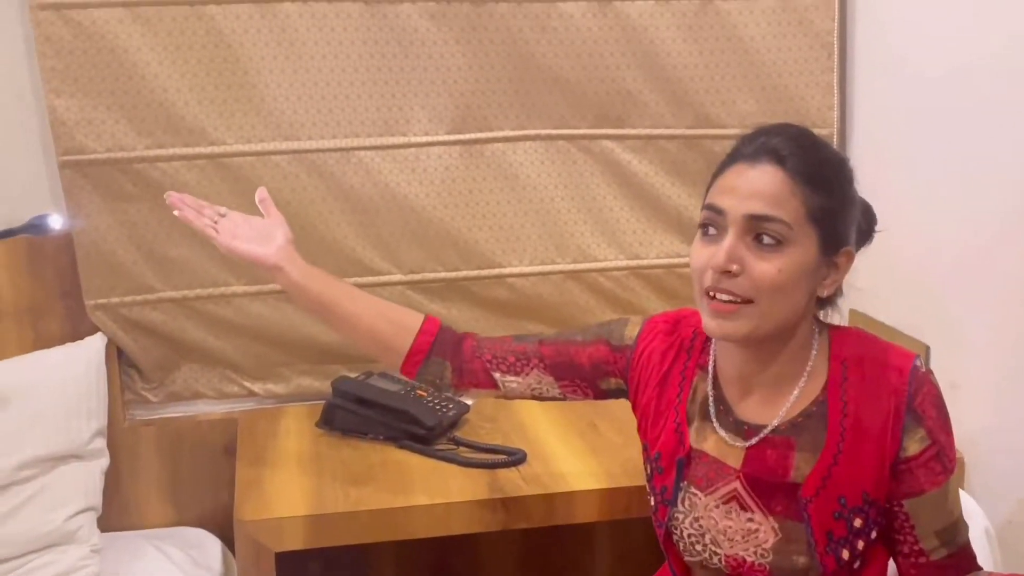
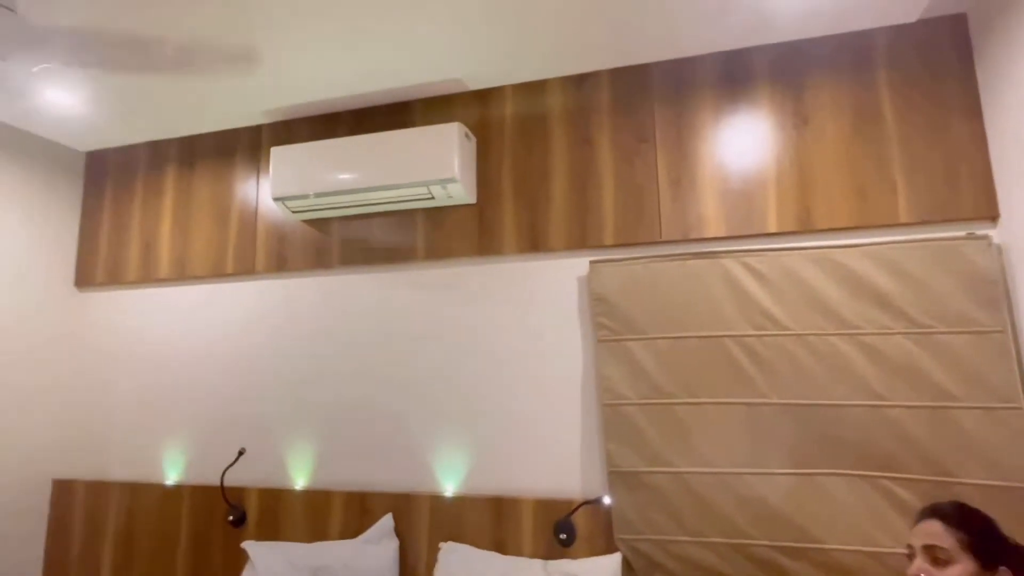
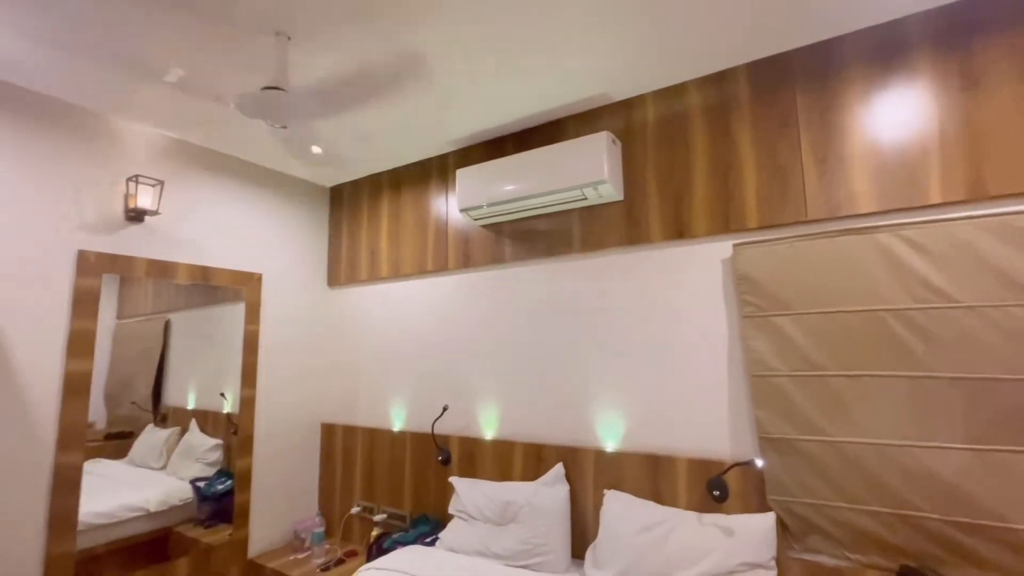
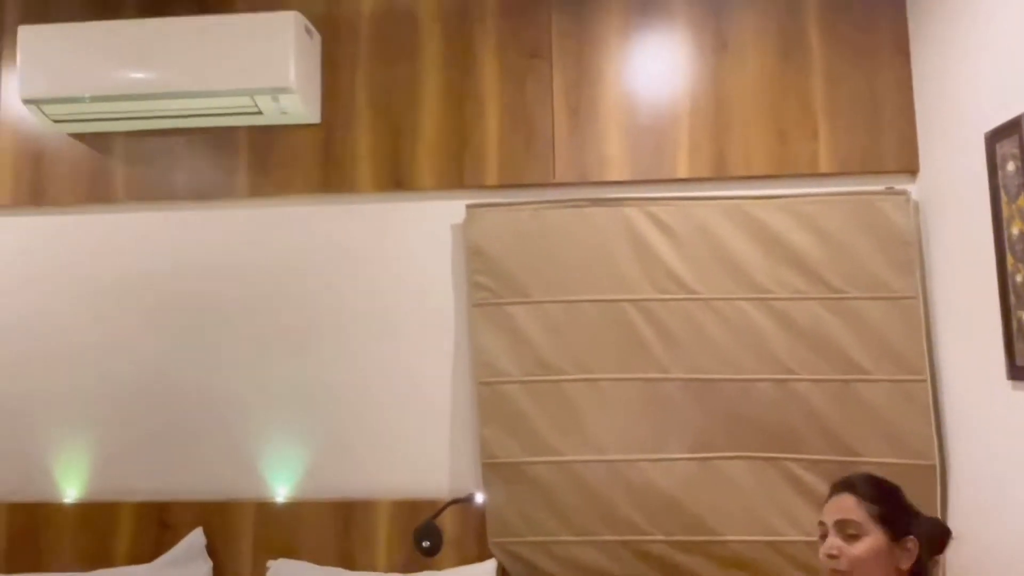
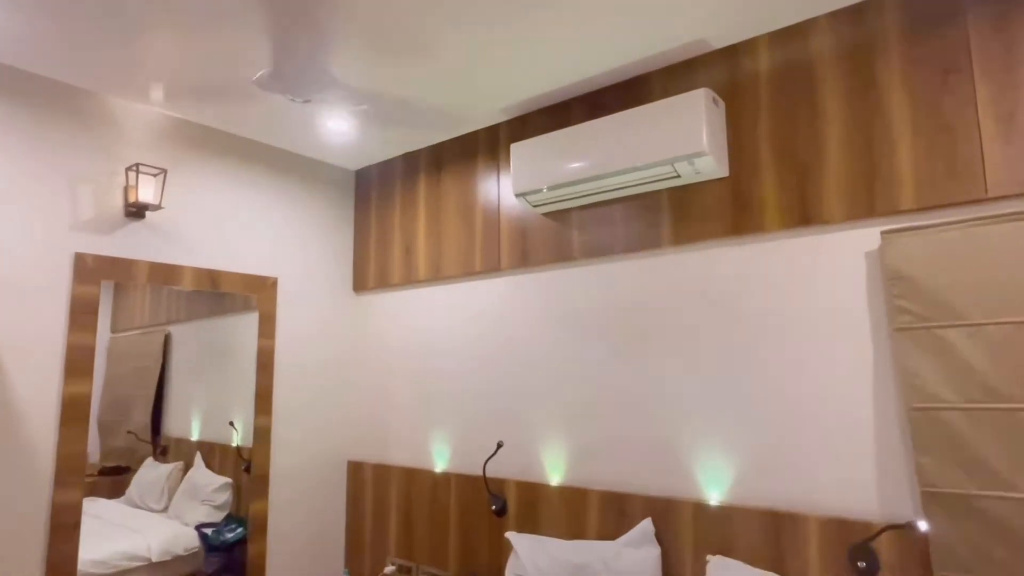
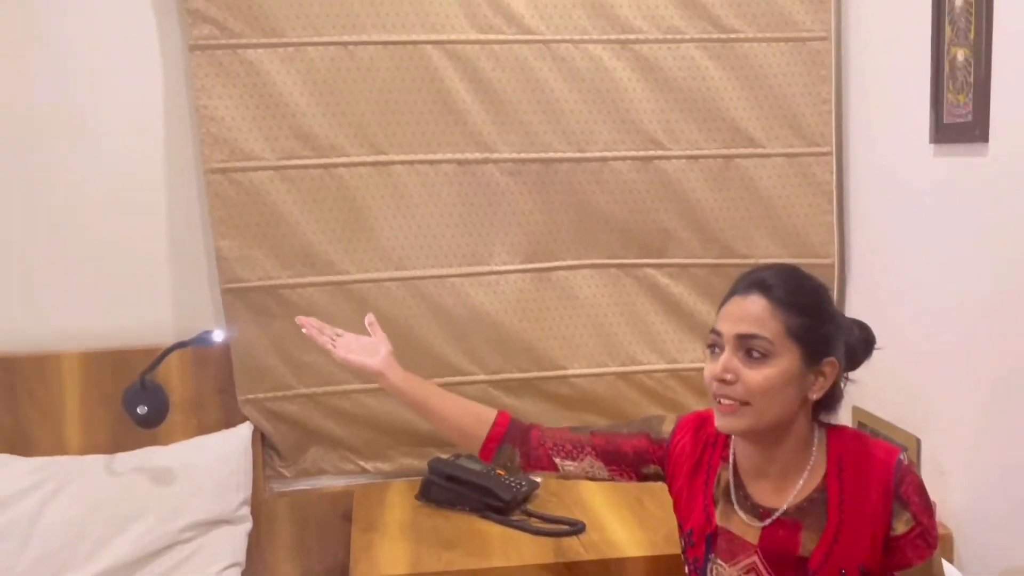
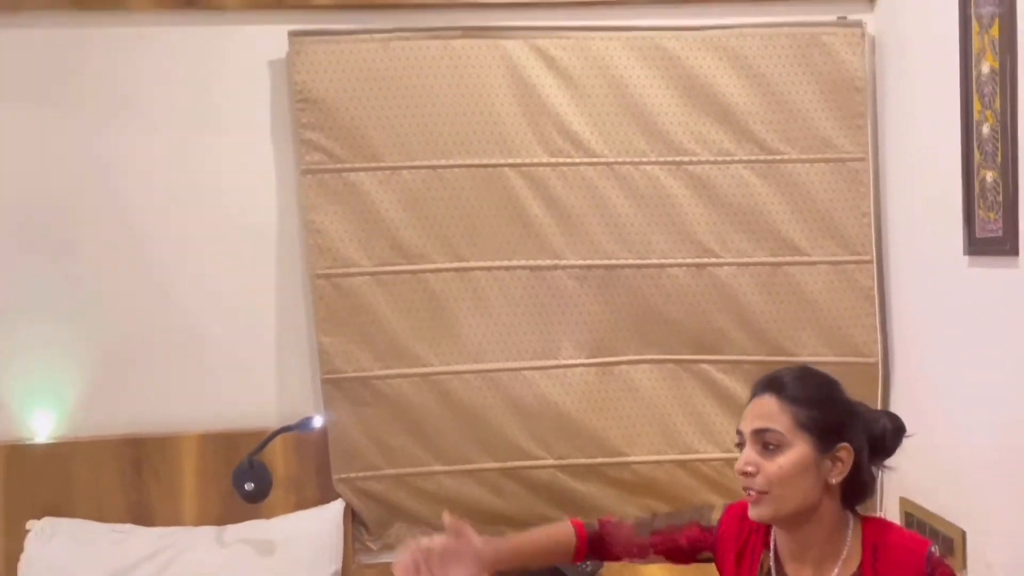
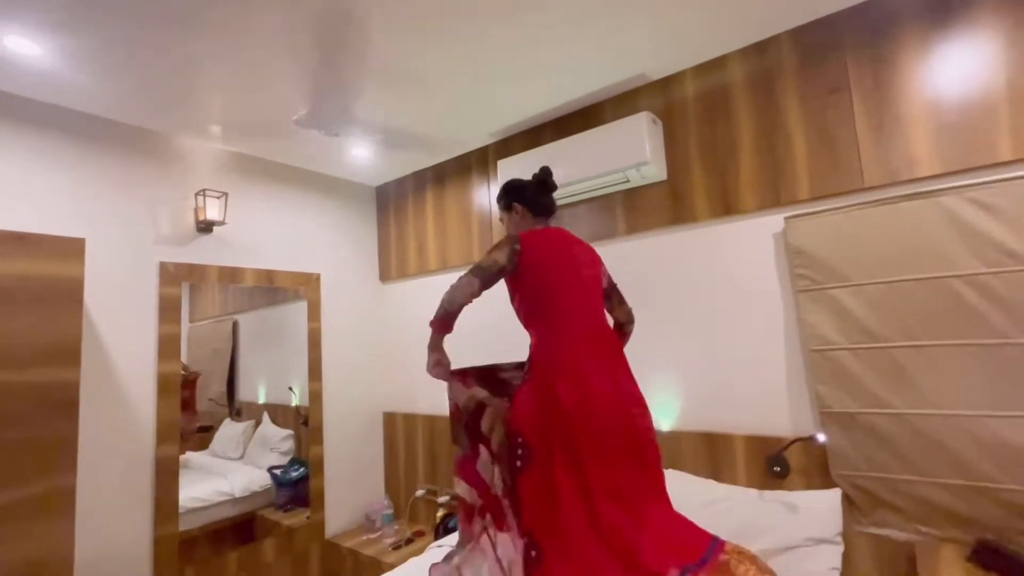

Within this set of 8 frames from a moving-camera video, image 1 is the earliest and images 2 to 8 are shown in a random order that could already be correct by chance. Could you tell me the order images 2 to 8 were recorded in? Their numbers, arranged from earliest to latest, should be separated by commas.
6, 7, 4, 2, 3, 5, 8
